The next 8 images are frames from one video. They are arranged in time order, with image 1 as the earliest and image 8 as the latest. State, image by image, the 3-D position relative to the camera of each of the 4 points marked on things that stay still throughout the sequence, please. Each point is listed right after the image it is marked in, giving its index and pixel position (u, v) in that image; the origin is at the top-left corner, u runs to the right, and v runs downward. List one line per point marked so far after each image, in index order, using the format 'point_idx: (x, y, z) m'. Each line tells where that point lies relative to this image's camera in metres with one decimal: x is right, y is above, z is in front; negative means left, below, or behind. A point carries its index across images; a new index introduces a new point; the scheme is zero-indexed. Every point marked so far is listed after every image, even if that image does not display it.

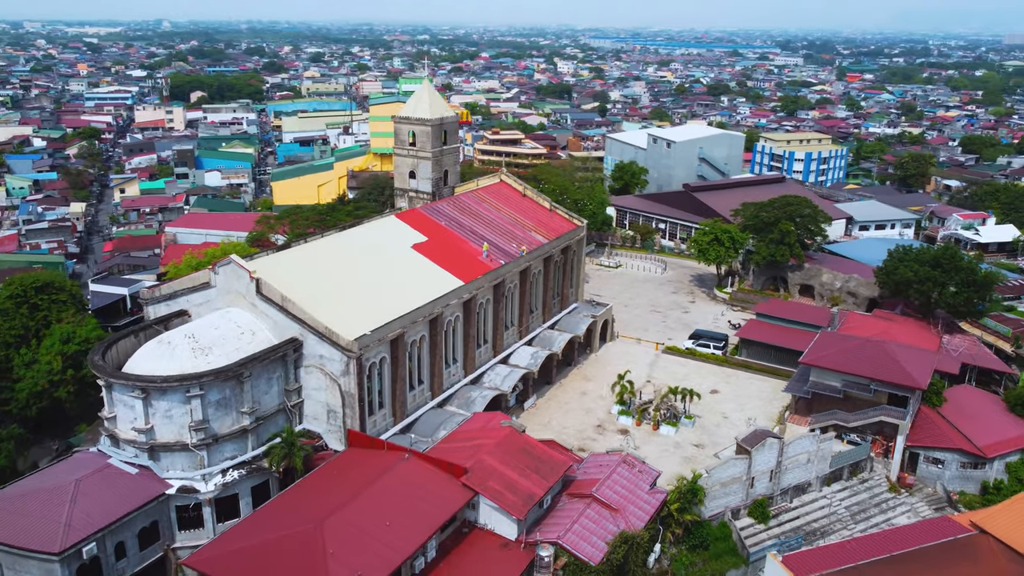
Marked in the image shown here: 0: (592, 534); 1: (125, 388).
0: (+1.6, -4.8, +15.5) m
1: (-7.8, -2.0, +16.1) m
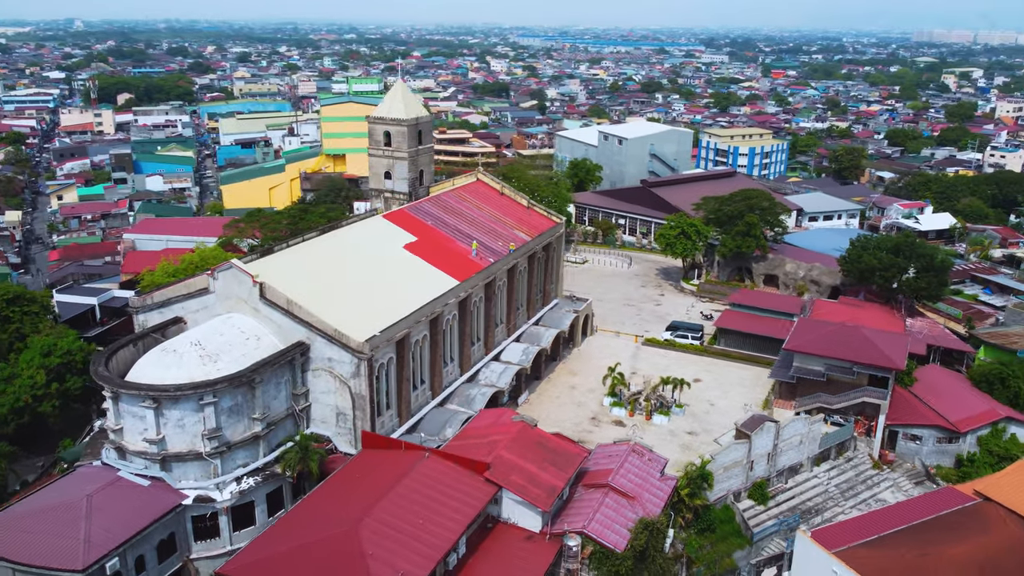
0: (+2.0, -4.7, +15.8) m
1: (-7.4, -2.2, +15.7) m
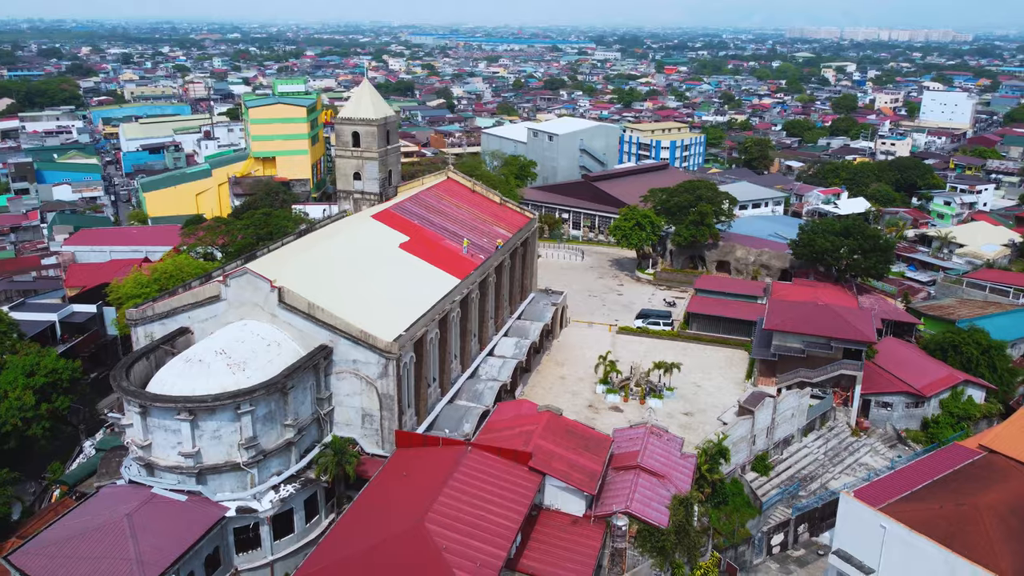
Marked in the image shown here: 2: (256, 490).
0: (+2.9, -4.4, +16.5) m
1: (-6.6, -2.4, +15.2) m
2: (-5.1, -4.0, +15.8) m
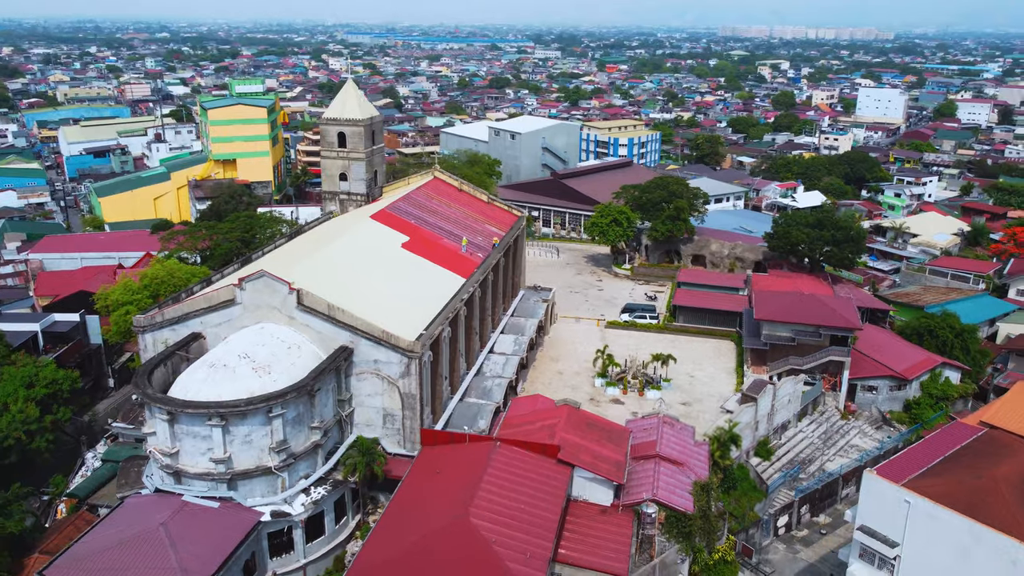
0: (+3.5, -4.3, +17.0) m
1: (-5.9, -2.5, +15.0) m
2: (-4.4, -4.1, +15.7) m
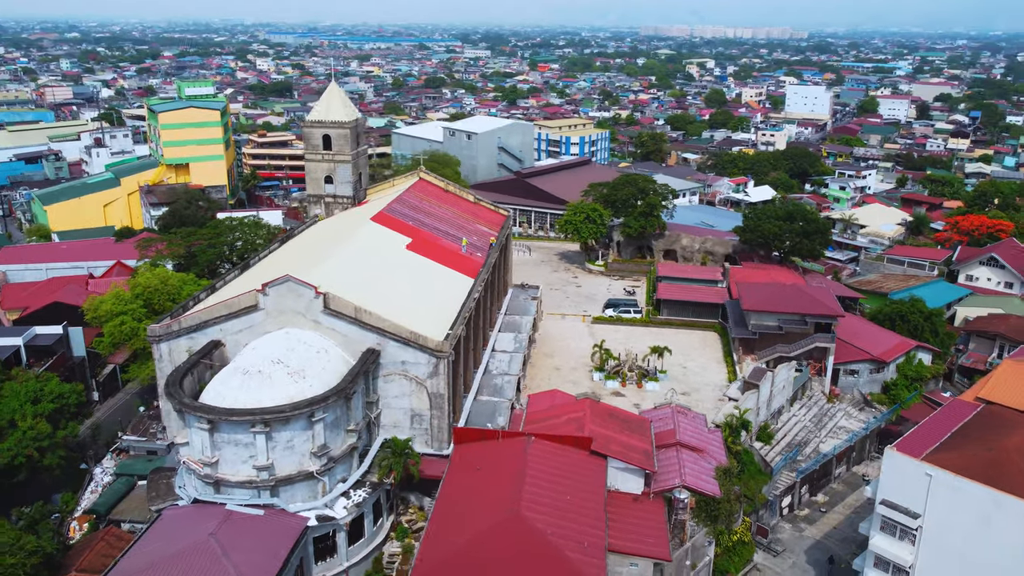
0: (+4.2, -4.1, +17.7) m
1: (-5.1, -2.6, +14.9) m
2: (-3.6, -4.1, +15.7) m
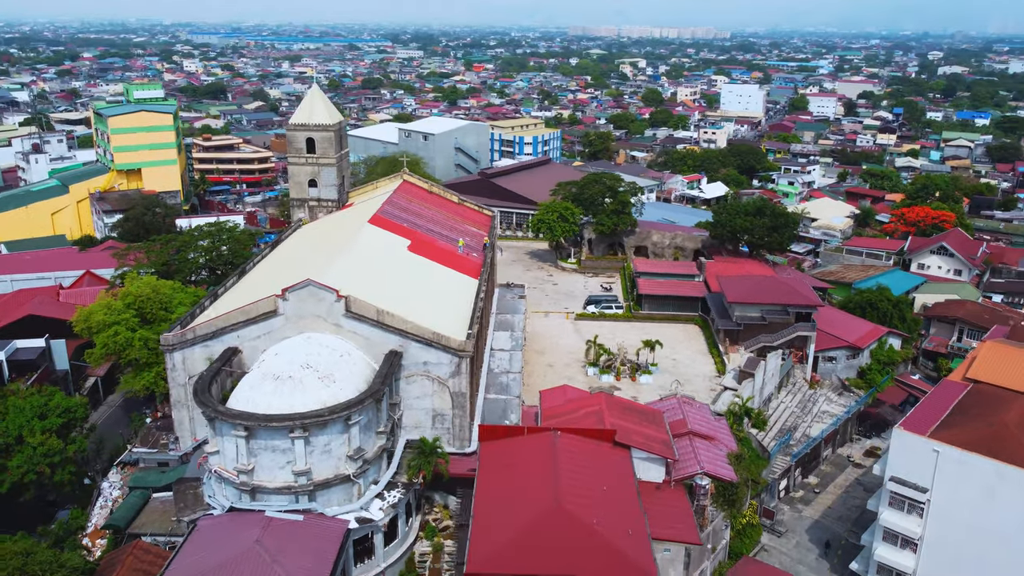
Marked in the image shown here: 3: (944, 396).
0: (+4.7, -4.0, +18.3) m
1: (-4.4, -2.7, +14.8) m
2: (-2.9, -4.2, +15.7) m
3: (+10.0, -2.5, +18.6) m
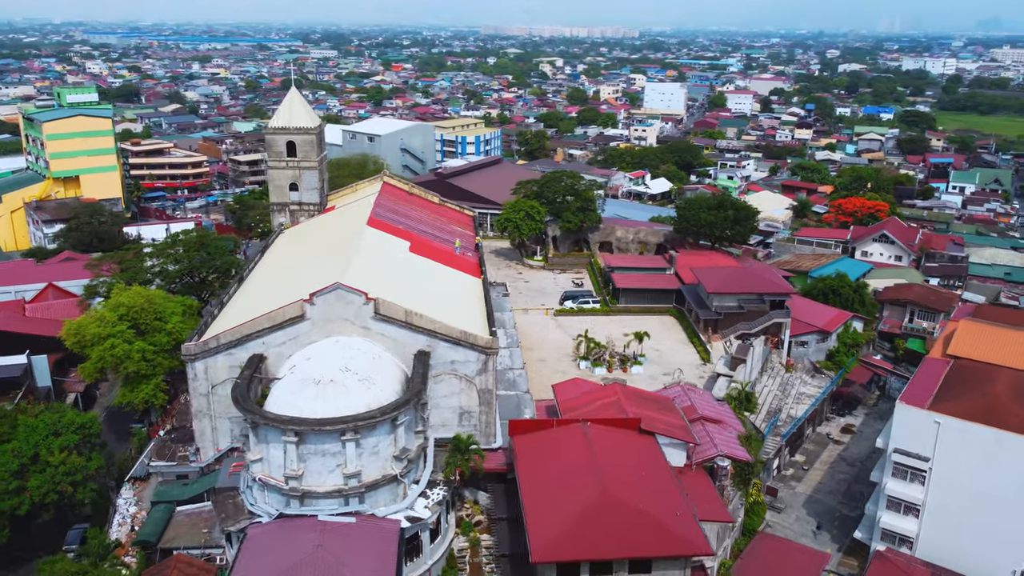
0: (+5.2, -3.7, +19.3) m
1: (-3.4, -2.8, +14.8) m
2: (-2.0, -4.2, +15.9) m
3: (+10.5, -2.1, +20.0) m
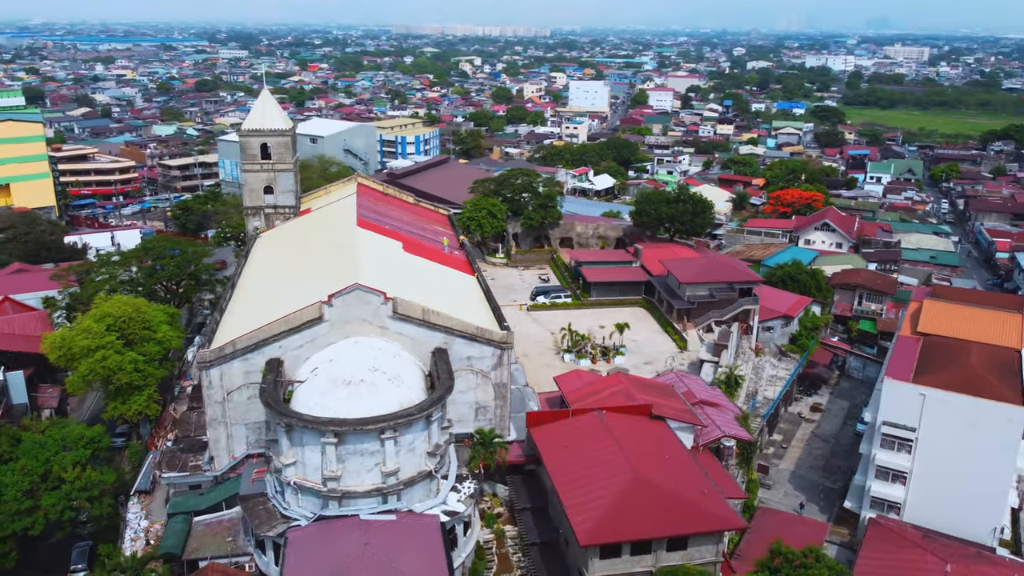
0: (+5.5, -3.4, +20.2) m
1: (-2.7, -2.8, +14.9) m
2: (-1.4, -4.2, +16.1) m
3: (+10.6, -1.6, +21.4) m
